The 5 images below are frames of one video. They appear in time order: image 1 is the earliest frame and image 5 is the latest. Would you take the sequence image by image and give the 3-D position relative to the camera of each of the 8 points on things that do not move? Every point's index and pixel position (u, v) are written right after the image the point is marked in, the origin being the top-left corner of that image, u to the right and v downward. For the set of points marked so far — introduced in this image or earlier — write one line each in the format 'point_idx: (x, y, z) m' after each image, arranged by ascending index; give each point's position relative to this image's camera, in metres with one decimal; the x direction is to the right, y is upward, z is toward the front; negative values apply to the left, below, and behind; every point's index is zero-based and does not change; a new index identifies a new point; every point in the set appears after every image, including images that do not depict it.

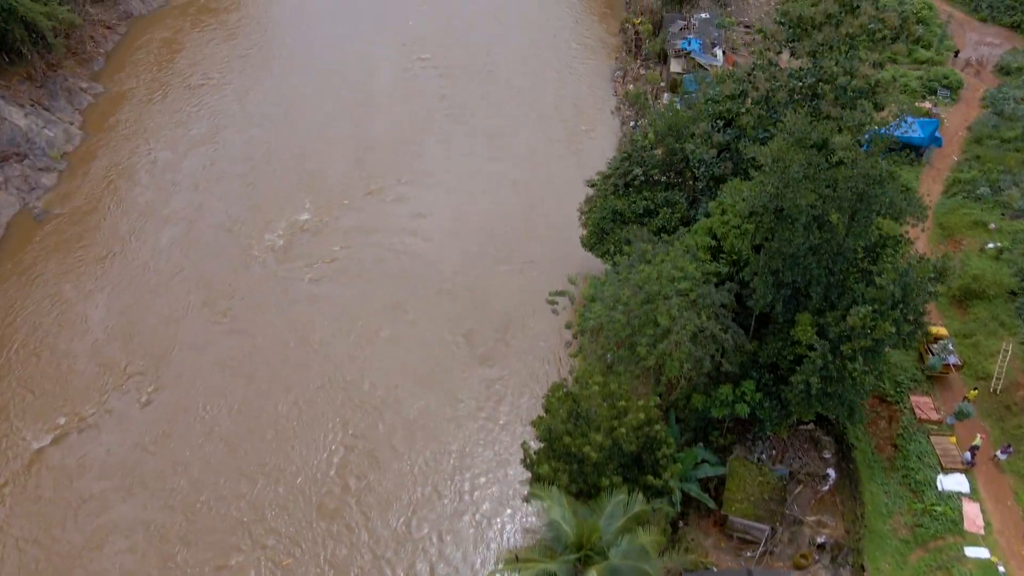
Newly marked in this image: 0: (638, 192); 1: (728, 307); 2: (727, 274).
0: (+3.1, +2.3, +17.0) m
1: (+4.1, -0.4, +13.2) m
2: (+4.2, +0.3, +13.7) m
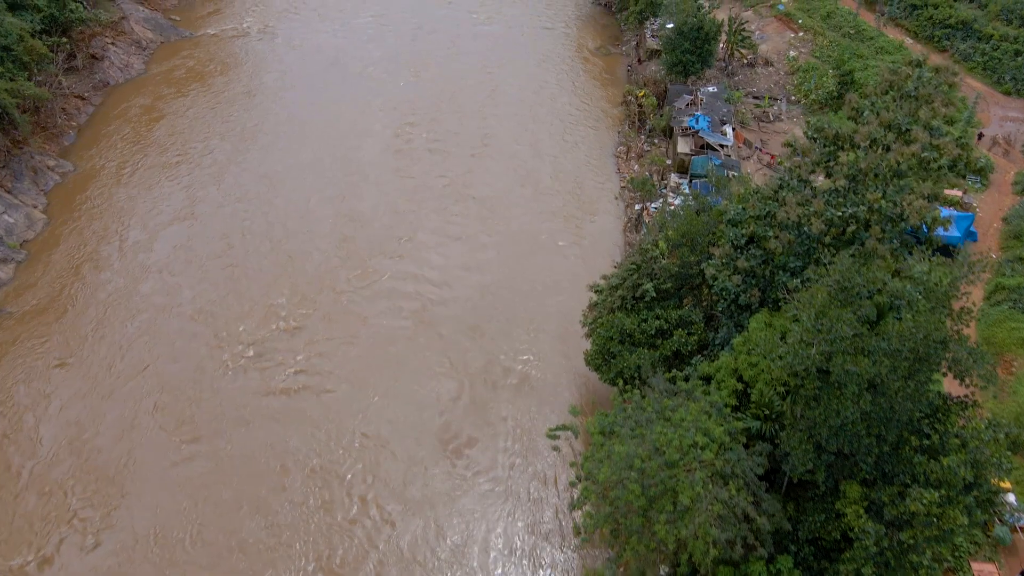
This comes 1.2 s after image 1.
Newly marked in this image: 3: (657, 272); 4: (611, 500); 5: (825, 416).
0: (+3.0, -0.5, +15.1) m
1: (+4.0, -3.0, +11.3) m
2: (+4.2, -2.4, +11.7) m
3: (+3.2, +0.3, +15.2) m
4: (+1.7, -3.6, +11.7) m
5: (+4.7, -1.9, +10.4) m
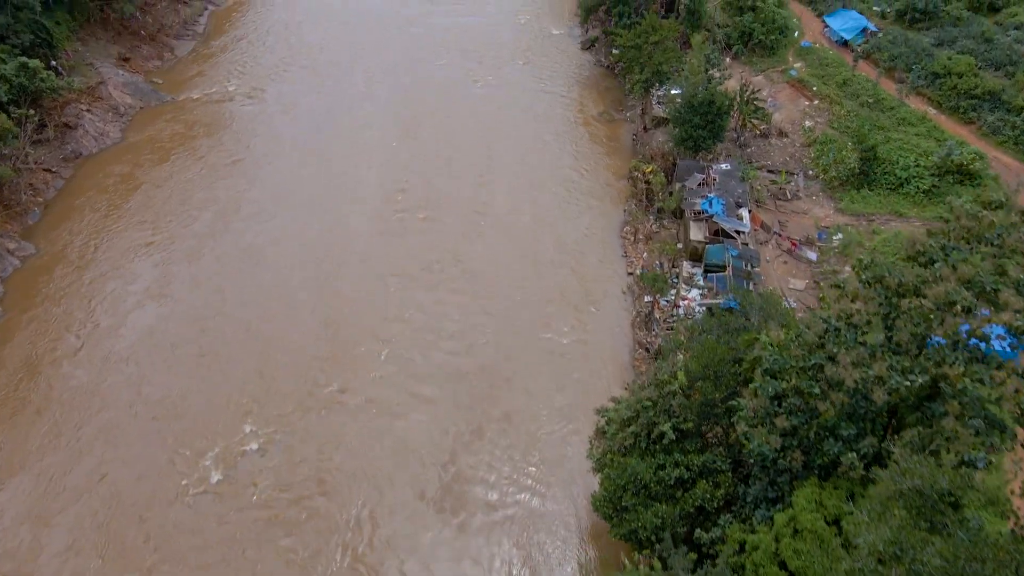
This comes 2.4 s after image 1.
0: (+2.9, -3.1, +13.0) m
1: (+4.0, -5.5, +9.0) m
2: (+4.1, -4.9, +9.6) m
3: (+3.1, -2.3, +13.2) m
4: (+1.6, -6.1, +9.4) m
5: (+4.6, -4.3, +8.3) m
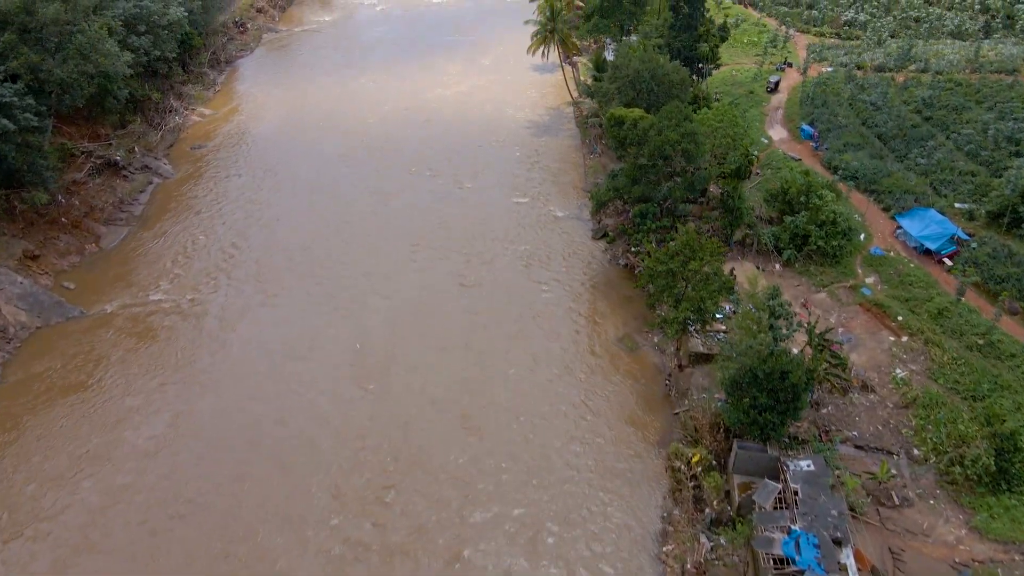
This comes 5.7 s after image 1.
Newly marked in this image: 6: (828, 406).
0: (+2.7, -9.9, +5.3) m
1: (+3.8, -11.7, +1.1) m
2: (+3.9, -11.2, +1.7) m
3: (+2.9, -9.1, +5.6) m
4: (+1.4, -12.3, +1.4) m
5: (+4.4, -10.4, +0.5) m
6: (+8.8, -3.3, +19.2) m
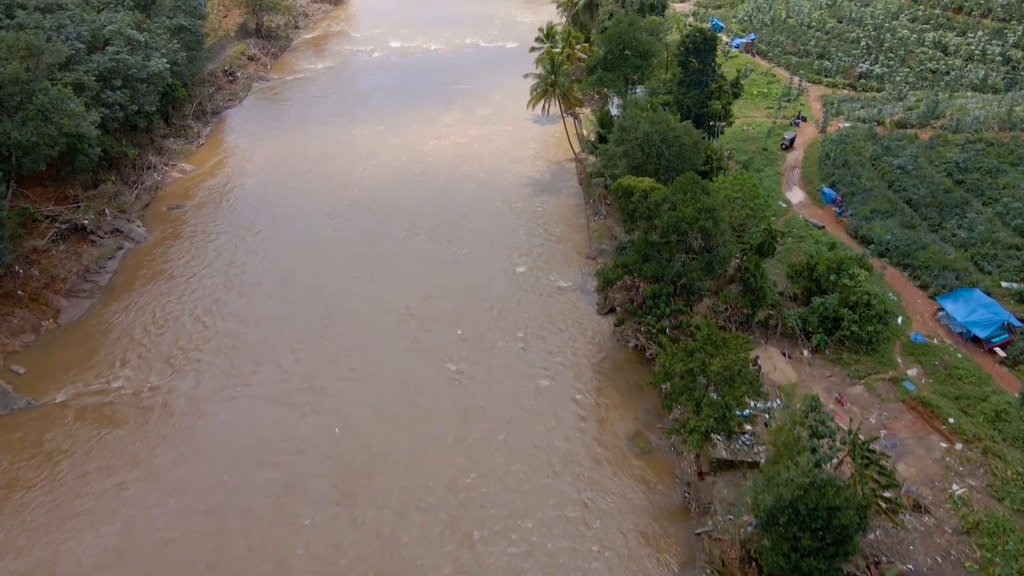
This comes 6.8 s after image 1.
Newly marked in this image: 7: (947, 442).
0: (+2.6, -11.7, +2.3) m
1: (+3.7, -13.3, -2.0) m
2: (+3.8, -12.8, -1.4) m
3: (+2.8, -11.0, +2.7) m
4: (+1.3, -14.0, -1.7) m
5: (+4.3, -12.0, -2.5) m
6: (+8.7, -5.8, +16.5) m
7: (+11.4, -4.0, +18.2) m
